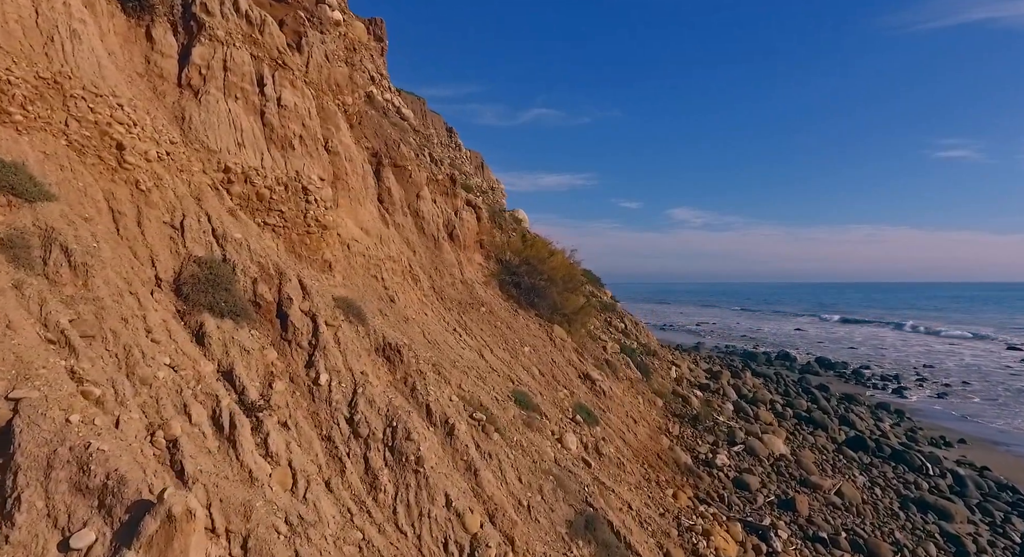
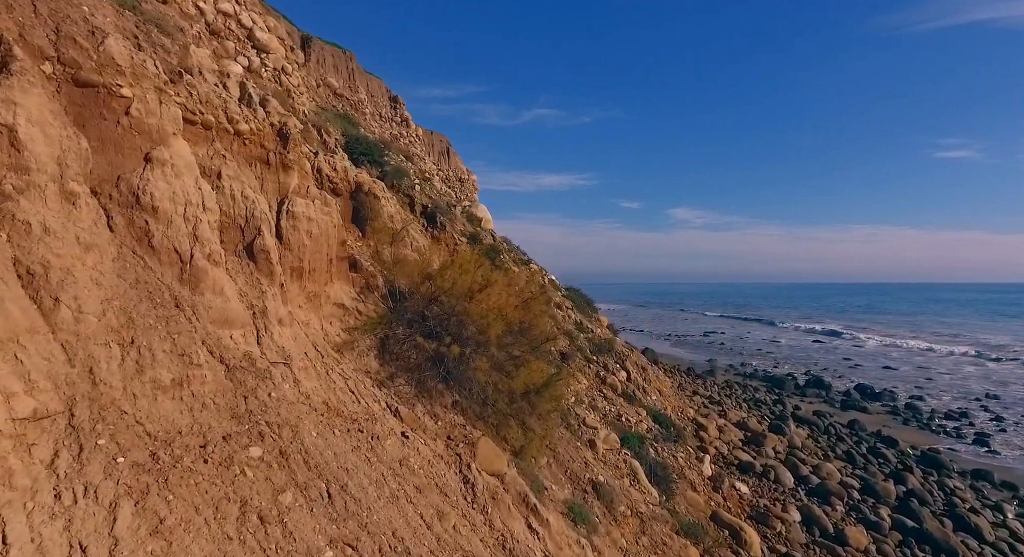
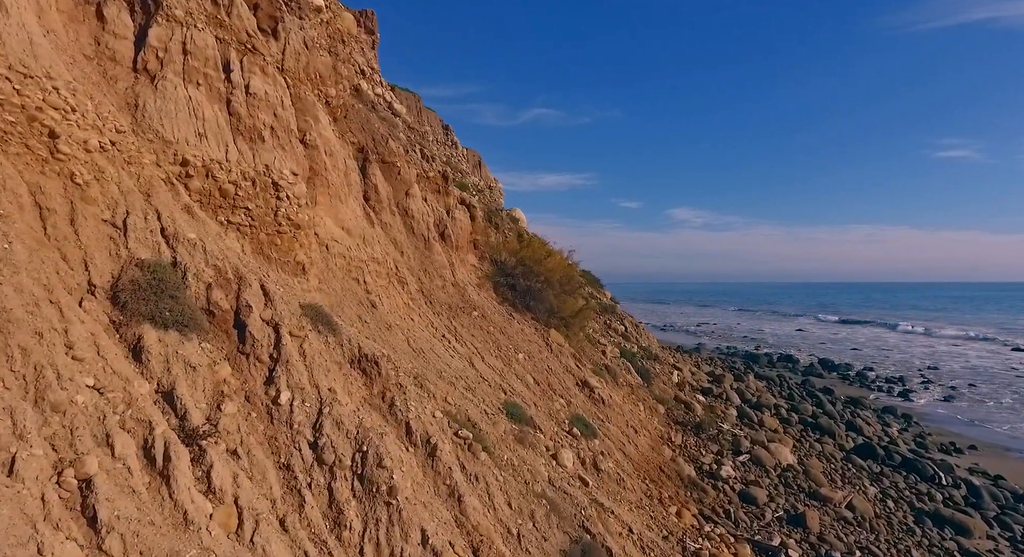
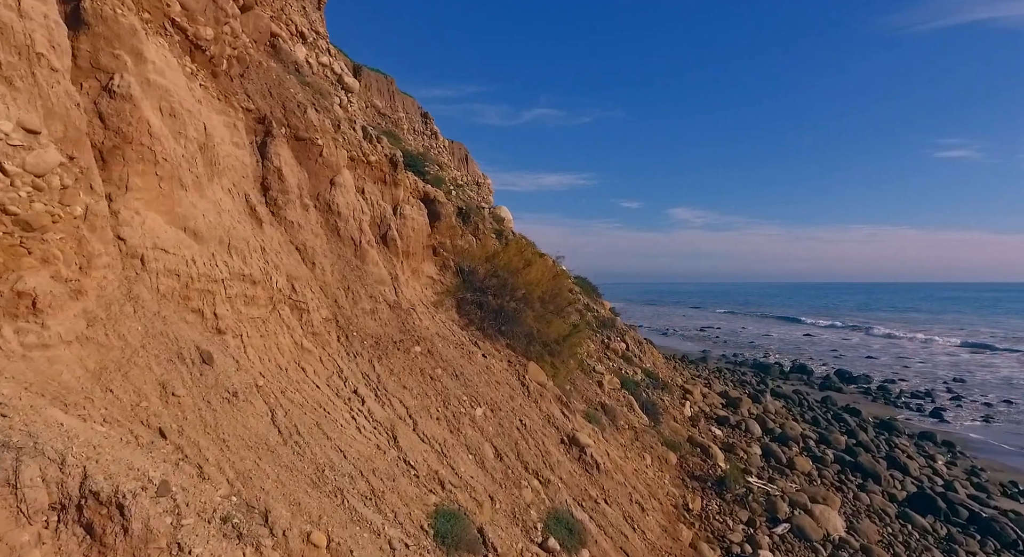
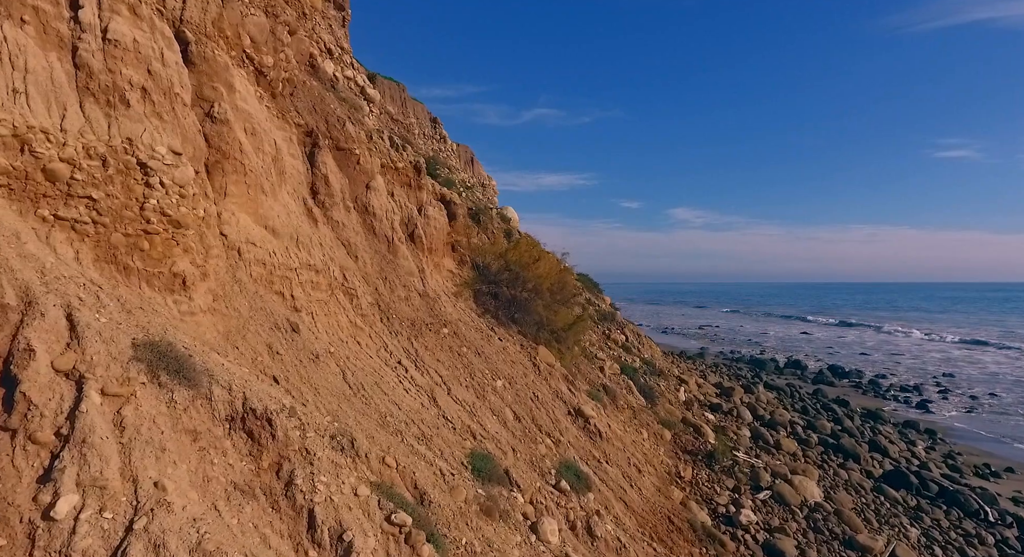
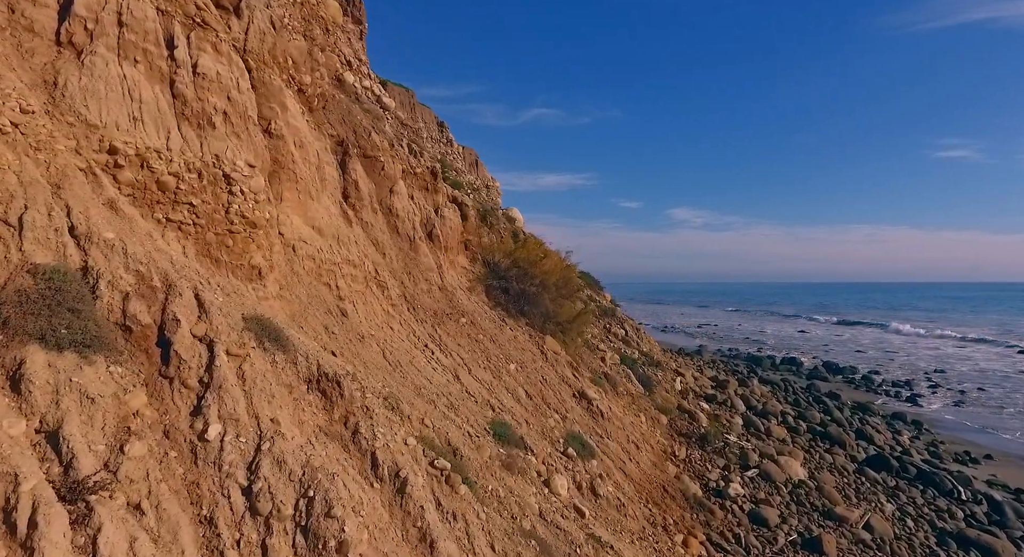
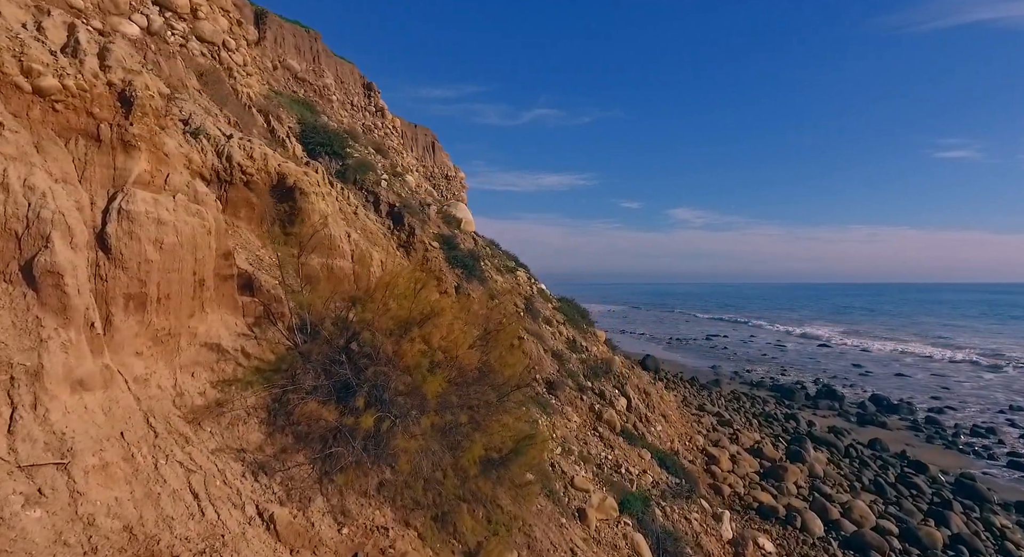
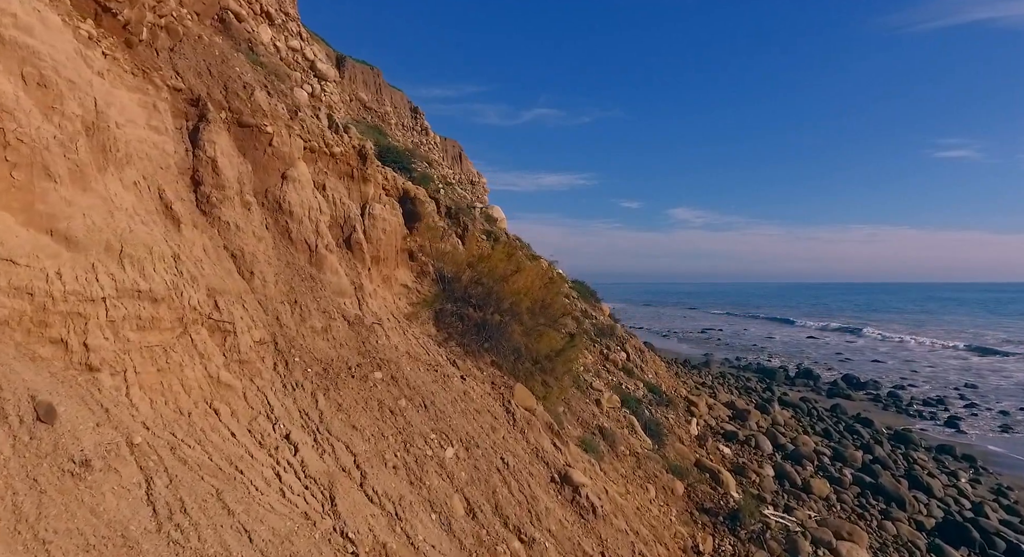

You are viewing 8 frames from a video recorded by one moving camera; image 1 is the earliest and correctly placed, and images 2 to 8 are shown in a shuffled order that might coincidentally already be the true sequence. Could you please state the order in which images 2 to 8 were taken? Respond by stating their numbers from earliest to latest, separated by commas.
3, 6, 5, 4, 8, 2, 7
